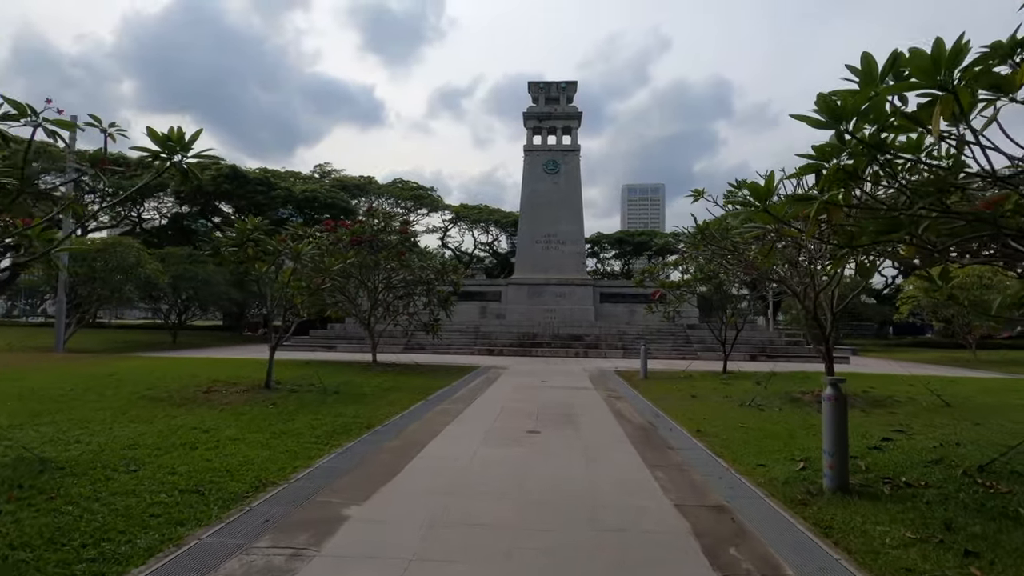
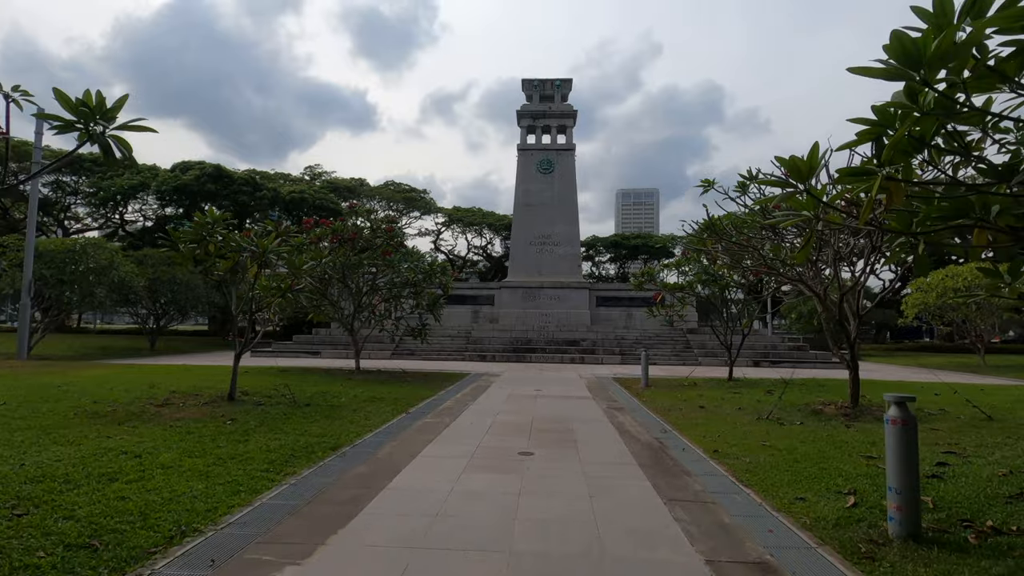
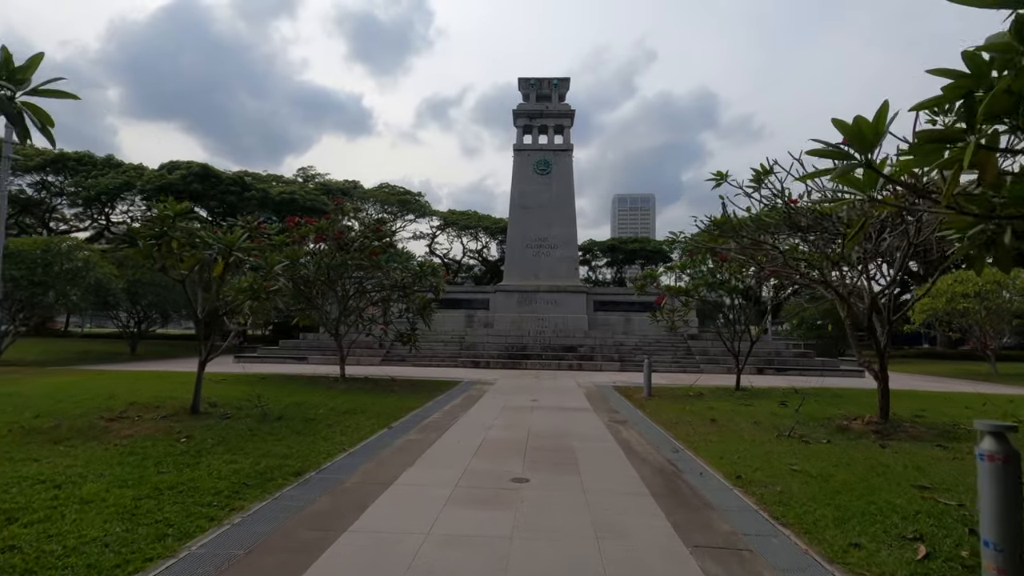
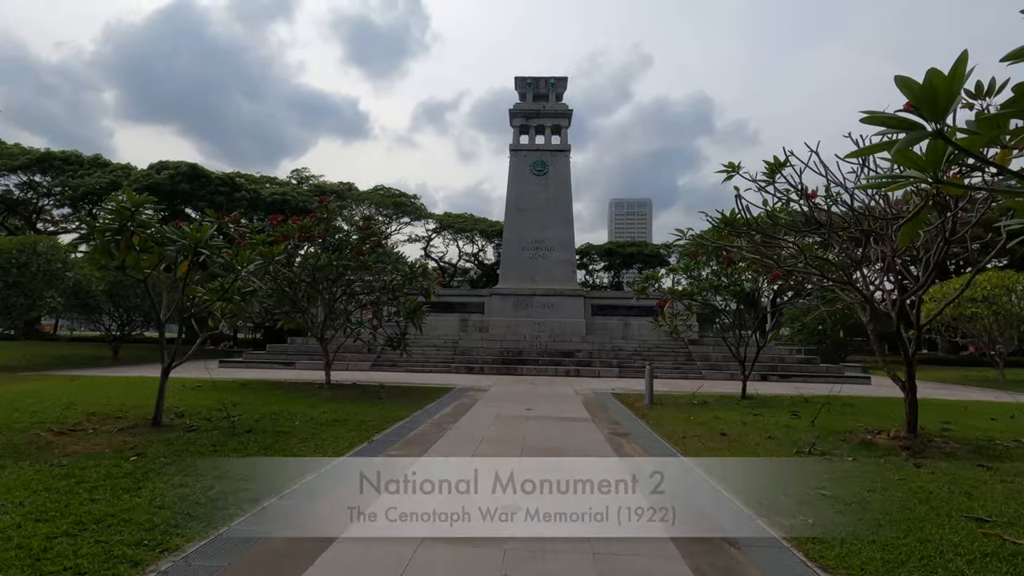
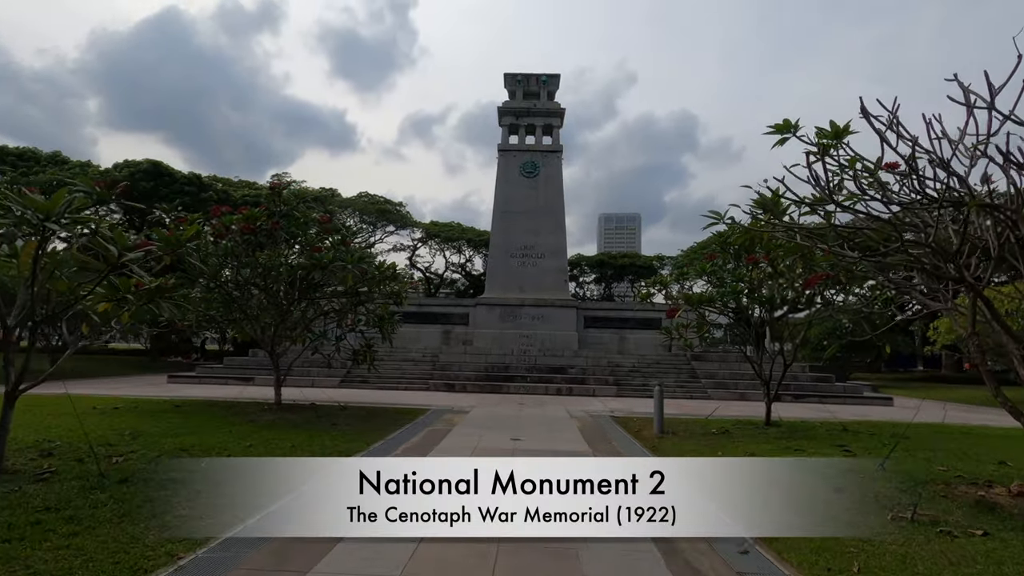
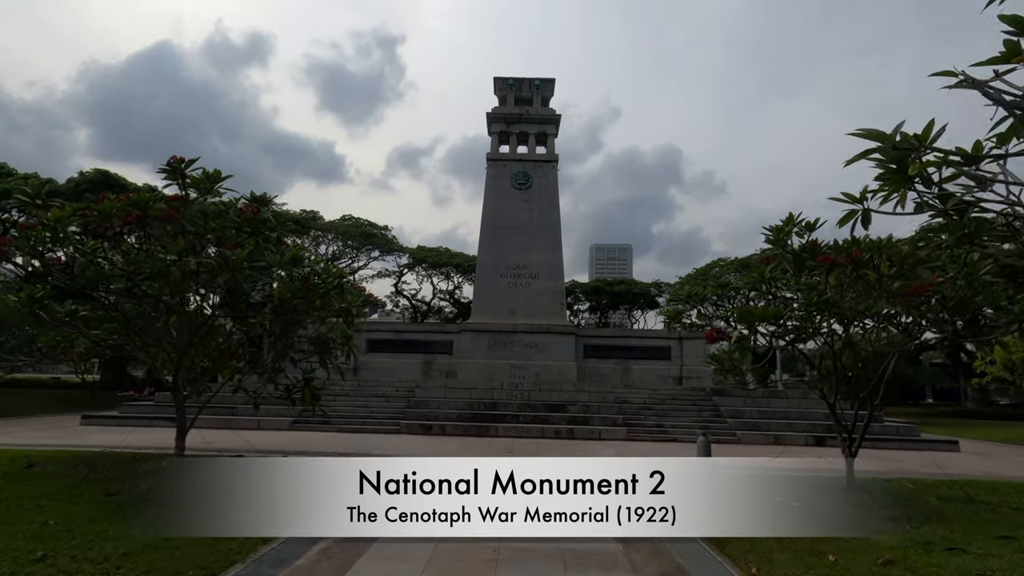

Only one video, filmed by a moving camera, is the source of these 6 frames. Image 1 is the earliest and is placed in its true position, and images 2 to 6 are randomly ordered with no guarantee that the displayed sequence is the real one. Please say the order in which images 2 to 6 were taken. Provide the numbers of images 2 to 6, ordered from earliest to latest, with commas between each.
2, 3, 4, 5, 6
